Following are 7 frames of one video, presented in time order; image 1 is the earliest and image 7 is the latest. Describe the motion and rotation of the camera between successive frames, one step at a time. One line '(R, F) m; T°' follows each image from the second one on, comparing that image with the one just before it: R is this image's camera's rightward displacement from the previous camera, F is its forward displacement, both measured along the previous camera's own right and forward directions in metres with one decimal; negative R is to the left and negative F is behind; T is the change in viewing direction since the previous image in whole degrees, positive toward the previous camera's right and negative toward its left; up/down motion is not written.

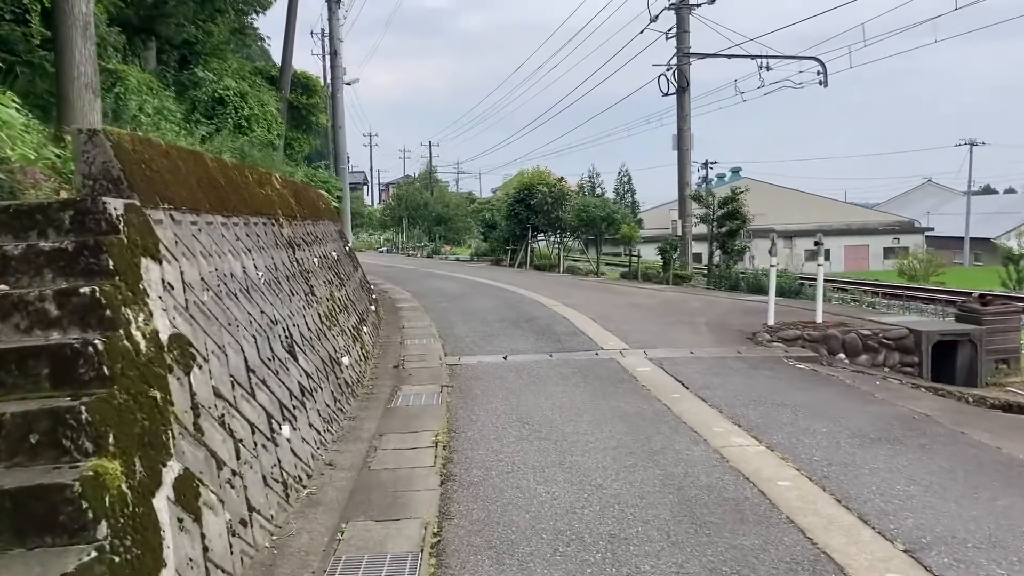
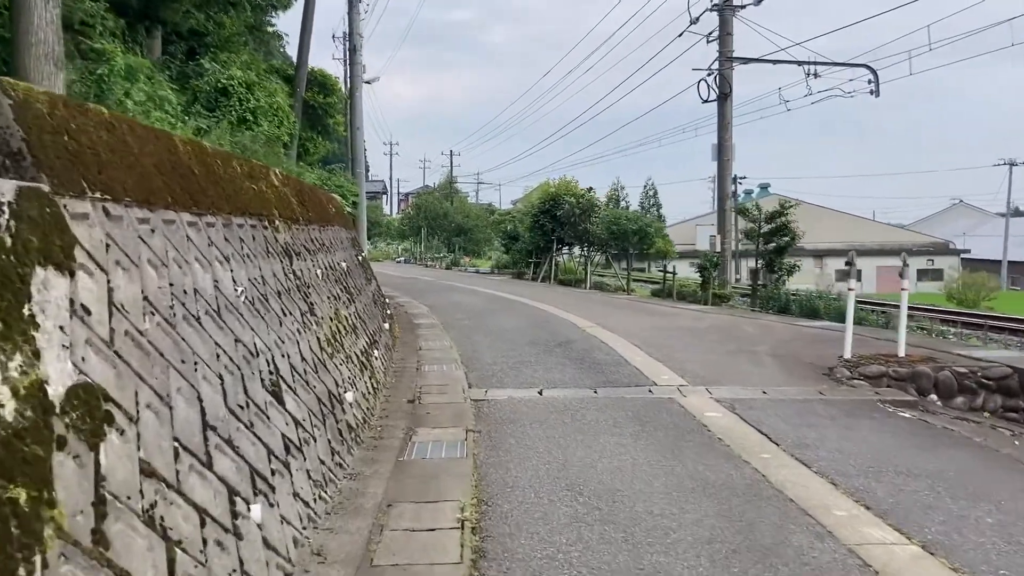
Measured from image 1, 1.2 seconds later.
(-0.2, +1.4) m; -1°
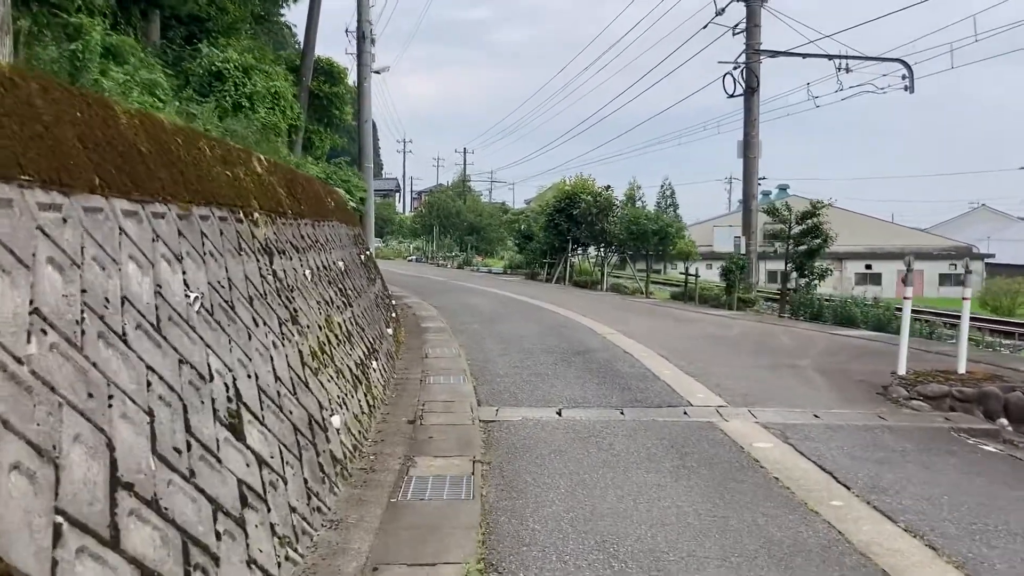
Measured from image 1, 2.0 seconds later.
(0.0, +0.9) m; -1°
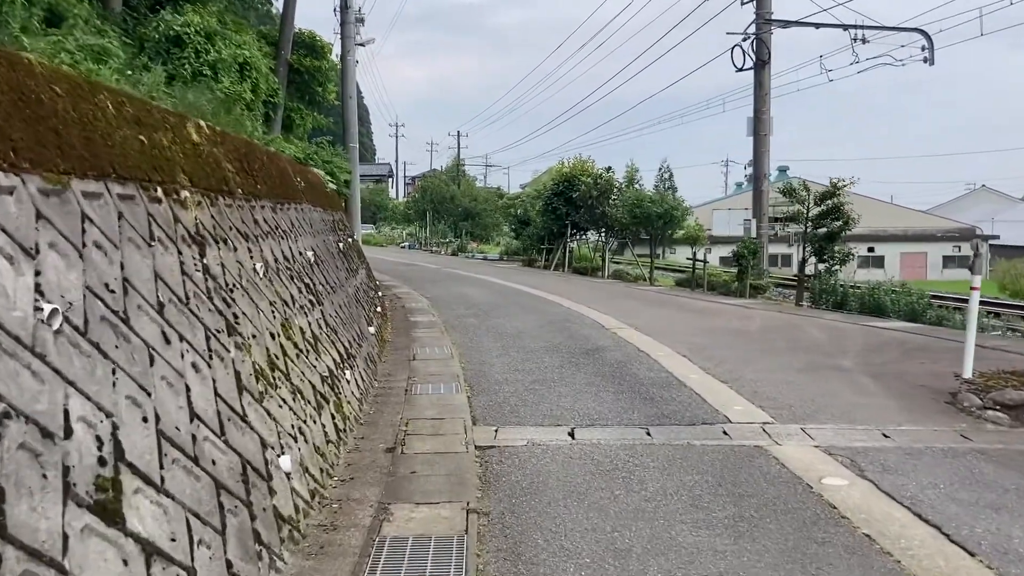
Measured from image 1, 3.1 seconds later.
(0.0, +1.2) m; 0°
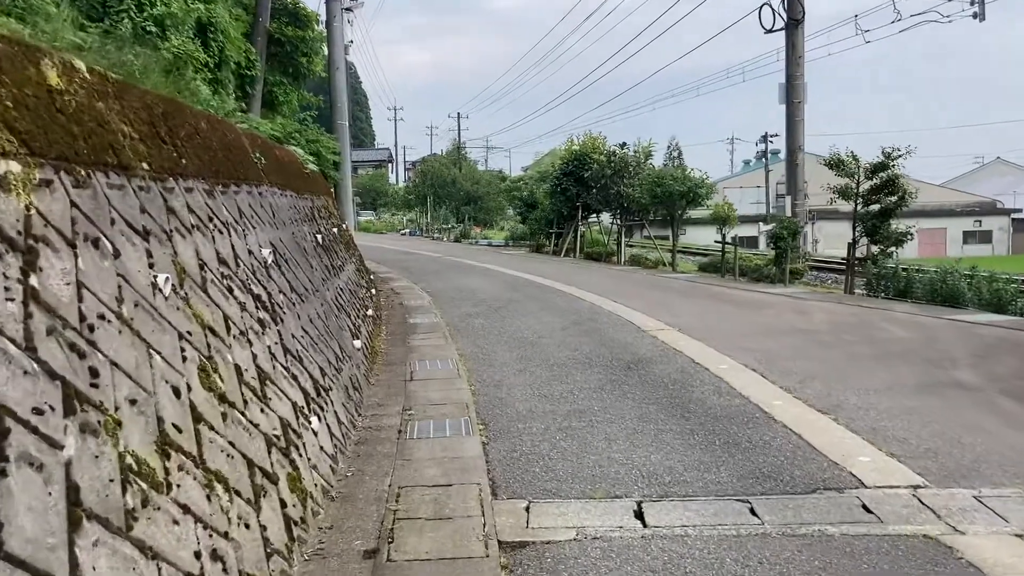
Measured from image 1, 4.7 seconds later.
(-0.1, +1.7) m; 0°
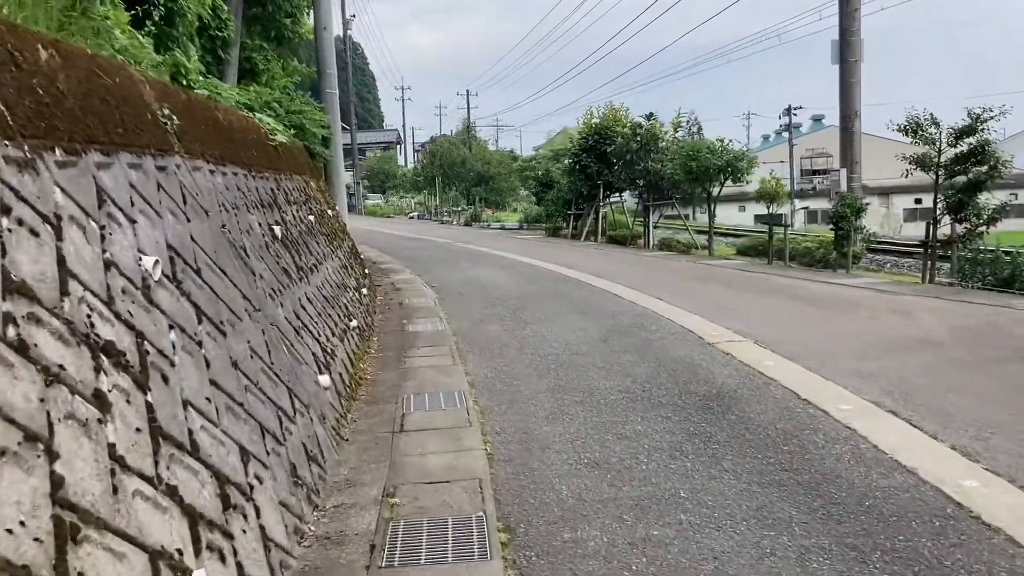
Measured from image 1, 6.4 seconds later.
(-0.1, +1.9) m; -1°
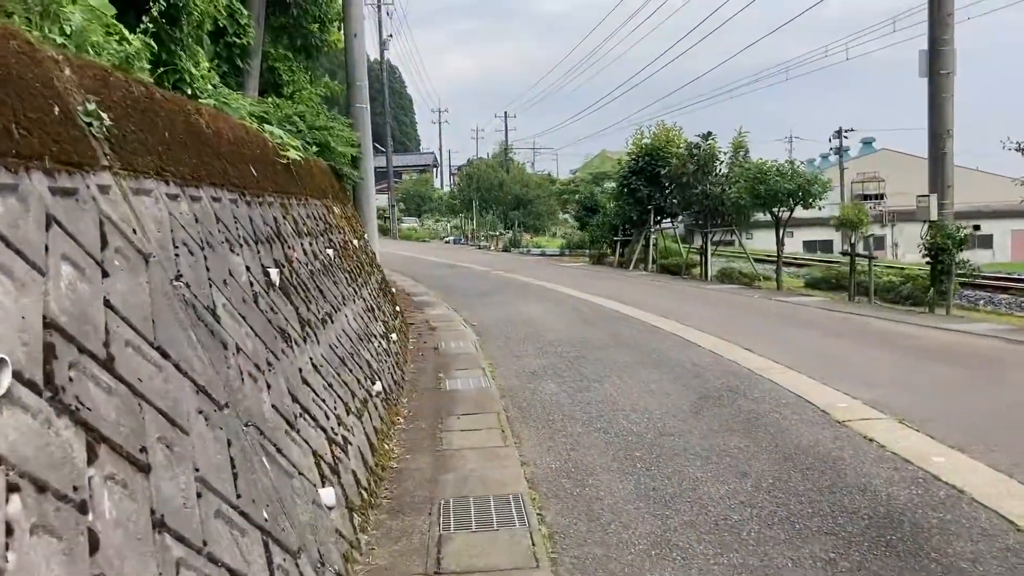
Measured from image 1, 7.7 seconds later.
(-0.2, +1.4) m; -2°
